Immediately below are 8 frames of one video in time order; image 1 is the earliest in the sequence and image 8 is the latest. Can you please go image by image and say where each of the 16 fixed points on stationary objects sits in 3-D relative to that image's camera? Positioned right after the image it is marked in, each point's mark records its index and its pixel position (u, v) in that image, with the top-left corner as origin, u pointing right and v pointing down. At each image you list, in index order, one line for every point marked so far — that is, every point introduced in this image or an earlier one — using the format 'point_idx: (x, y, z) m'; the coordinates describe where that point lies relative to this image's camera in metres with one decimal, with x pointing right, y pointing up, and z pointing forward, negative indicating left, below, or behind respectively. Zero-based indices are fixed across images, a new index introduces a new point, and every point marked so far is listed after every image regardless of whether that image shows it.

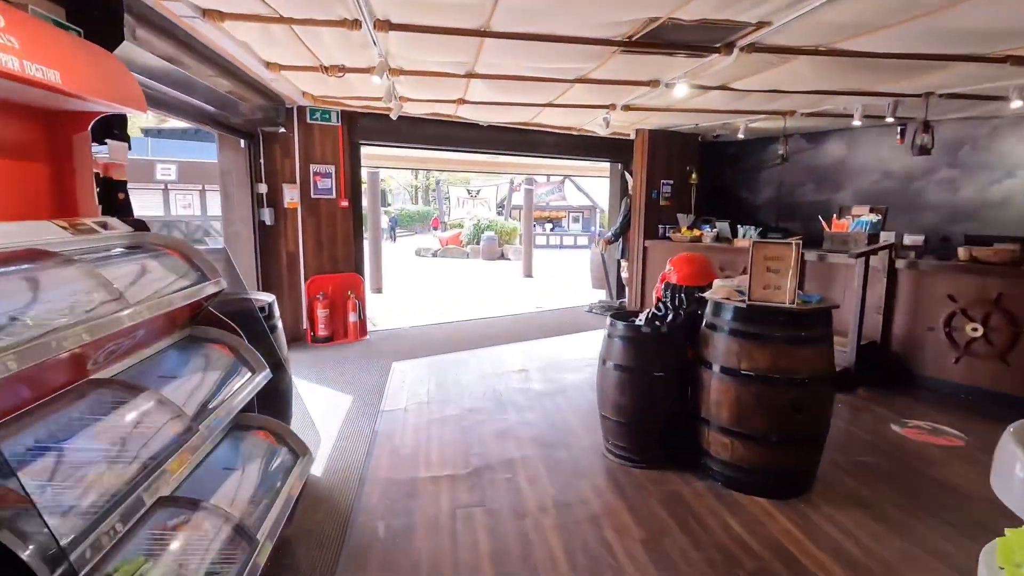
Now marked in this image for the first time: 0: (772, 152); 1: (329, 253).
0: (+3.1, +1.7, +6.5) m
1: (-1.8, +0.3, +5.4) m
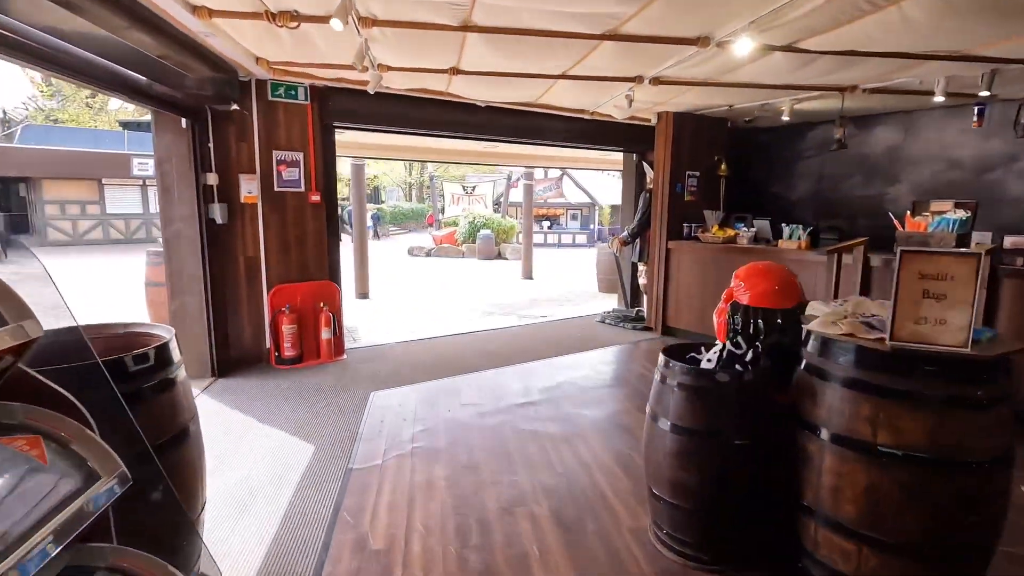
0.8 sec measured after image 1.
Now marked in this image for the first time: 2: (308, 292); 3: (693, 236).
0: (+3.2, +1.6, +5.6) m
1: (-1.8, +0.3, +4.5) m
2: (-1.7, 0.0, +4.5) m
3: (+1.8, +0.5, +5.4) m
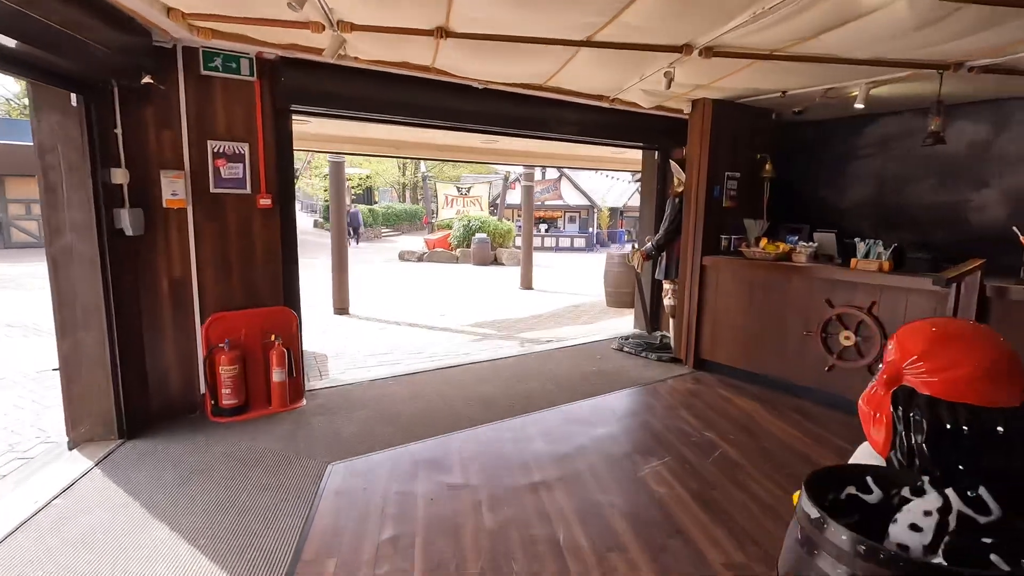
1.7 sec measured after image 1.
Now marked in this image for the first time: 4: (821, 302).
0: (+3.2, +1.4, +4.7) m
1: (-1.8, +0.1, +3.5) m
2: (-1.7, -0.2, +3.5) m
3: (+1.9, +0.3, +4.5) m
4: (+2.2, -0.1, +3.7) m
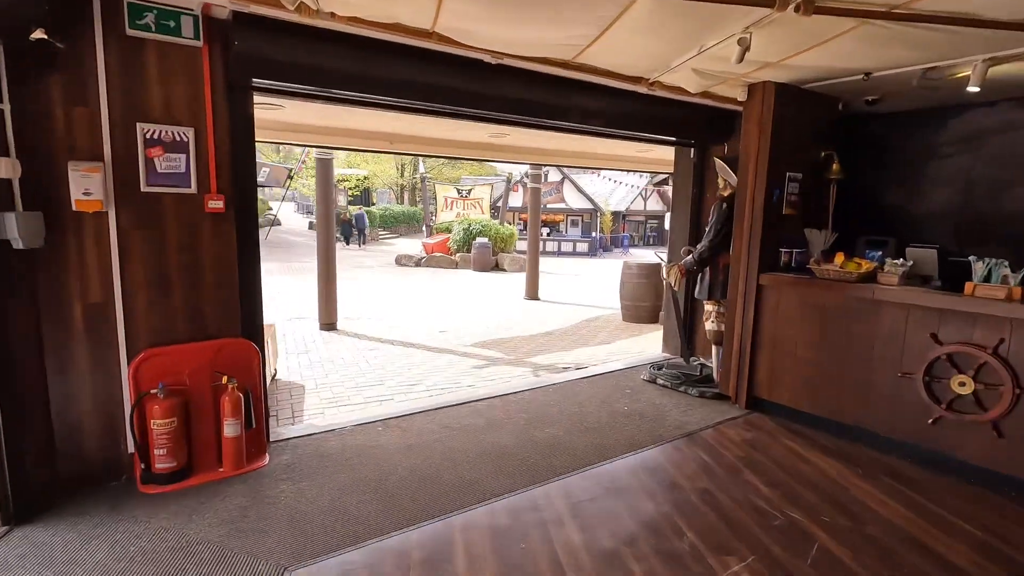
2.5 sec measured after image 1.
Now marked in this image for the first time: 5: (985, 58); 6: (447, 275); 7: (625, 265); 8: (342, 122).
0: (+3.3, +1.2, +3.9) m
1: (-1.7, -0.1, +2.7) m
2: (-1.6, -0.4, +2.7) m
3: (+2.0, +0.1, +3.7) m
4: (+2.3, -0.3, +3.0) m
5: (+2.5, +1.2, +2.8) m
6: (-1.7, +0.3, +13.8) m
7: (+1.6, +0.3, +7.5) m
8: (-1.5, +1.4, +4.6) m
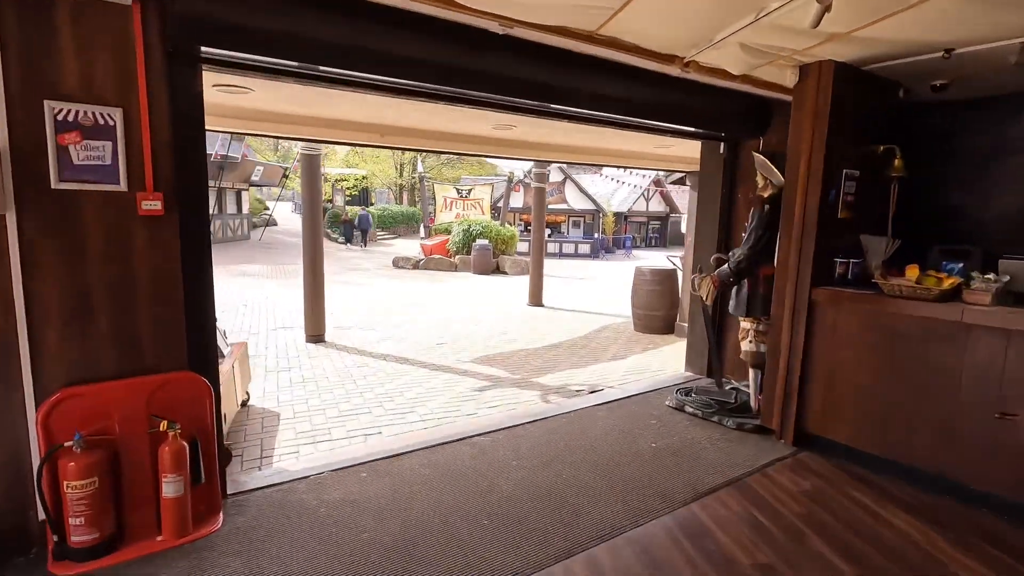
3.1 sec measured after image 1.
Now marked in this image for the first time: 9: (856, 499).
0: (+3.4, +1.1, +3.4) m
1: (-1.6, -0.2, +2.2) m
2: (-1.5, -0.5, +2.2) m
3: (+2.0, 0.0, +3.2) m
4: (+2.3, -0.4, +2.4) m
5: (+2.6, +1.1, +2.3) m
6: (-1.6, +0.2, +13.2) m
7: (+1.6, +0.2, +7.0) m
8: (-1.4, +1.3, +4.1) m
9: (+1.7, -1.1, +2.7) m
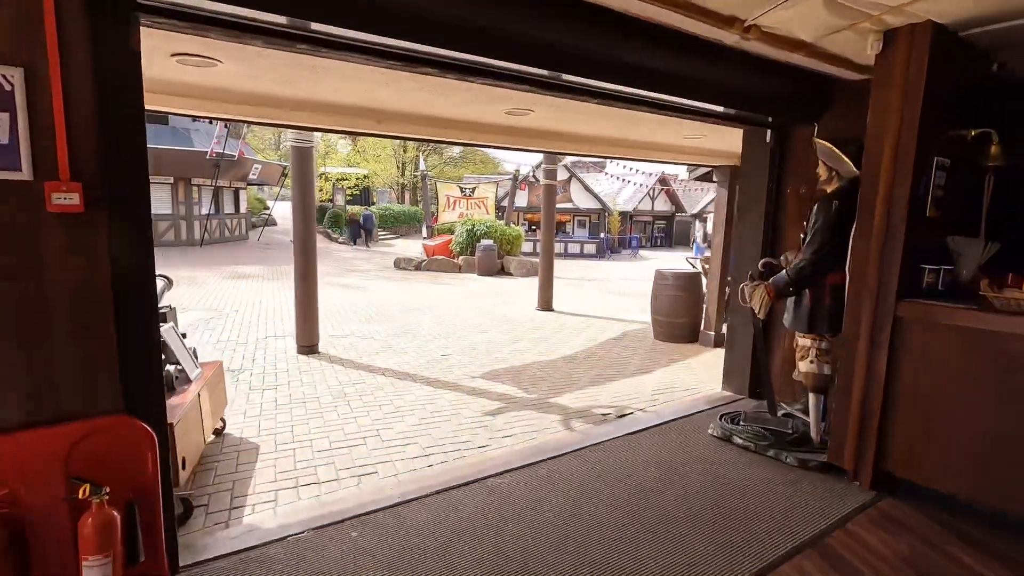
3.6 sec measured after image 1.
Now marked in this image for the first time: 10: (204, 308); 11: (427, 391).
0: (+3.5, +1.0, +2.8) m
1: (-1.5, -0.2, +1.6) m
2: (-1.4, -0.5, +1.6) m
3: (+2.1, 0.0, +2.6) m
4: (+2.4, -0.4, +1.9) m
5: (+2.7, +1.1, +1.7) m
6: (-1.5, +0.2, +12.7) m
7: (+1.8, +0.2, +6.4) m
8: (-1.3, +1.3, +3.5) m
9: (+1.9, -1.1, +2.2) m
10: (-4.6, -0.3, +7.9) m
11: (-0.7, -0.8, +4.2) m
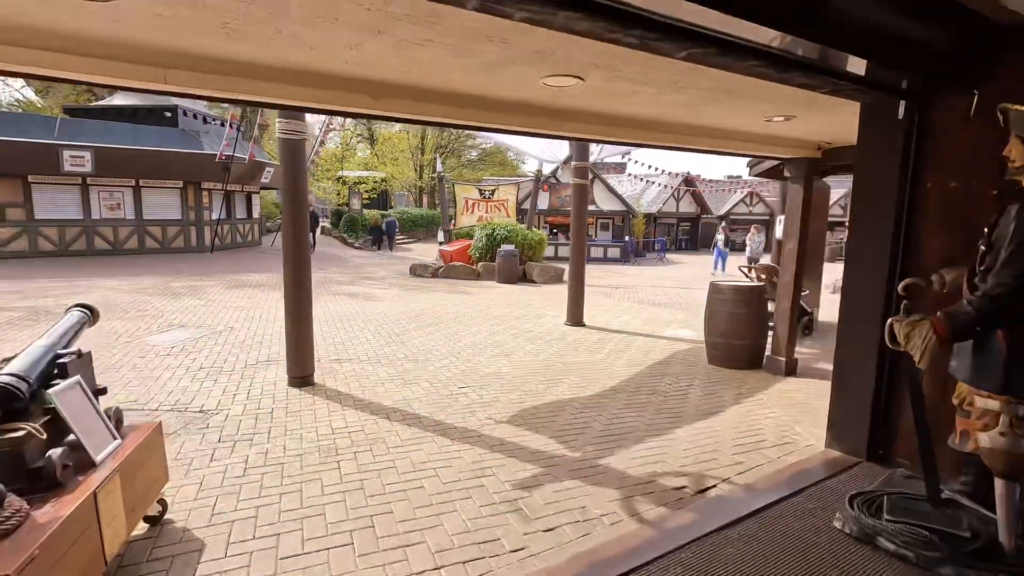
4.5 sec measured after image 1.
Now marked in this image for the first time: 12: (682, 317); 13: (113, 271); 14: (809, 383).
0: (+3.6, +0.9, +1.8) m
1: (-1.4, -0.4, +0.7) m
2: (-1.3, -0.7, +0.8) m
3: (+2.3, -0.2, +1.6) m
4: (+2.6, -0.6, +0.8) m
5: (+2.8, +0.9, +0.7) m
6: (-1.0, 0.0, +11.8) m
7: (+2.1, 0.0, +5.4) m
8: (-1.1, +1.1, +2.6) m
9: (+2.0, -1.3, +1.2) m
10: (-4.2, -0.5, +7.1) m
11: (-0.4, -1.0, +3.3) m
12: (+2.8, -0.5, +8.8) m
13: (-9.2, +0.4, +12.3) m
14: (+2.7, -0.9, +4.9) m
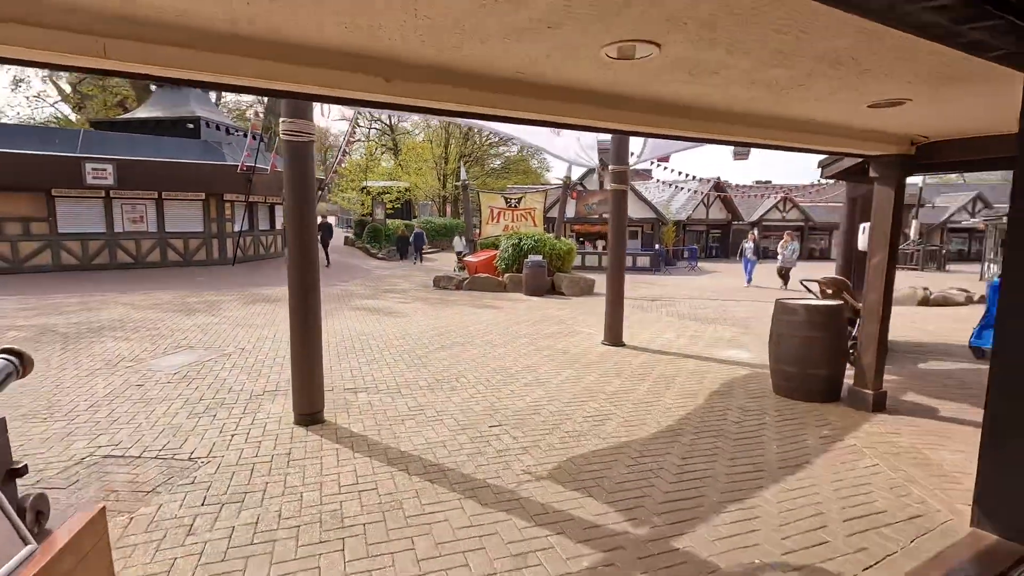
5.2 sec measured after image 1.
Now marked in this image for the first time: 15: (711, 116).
0: (+3.8, +0.8, +1.0) m
1: (-1.2, -0.5, +0.2) m
2: (-1.2, -0.8, +0.2) m
3: (+2.5, -0.3, +0.8) m
4: (+2.7, -0.7, +0.1) m
5: (+2.9, +0.8, 0.0) m
6: (-0.4, -0.3, +11.2) m
7: (+2.4, -0.2, +4.7) m
8: (-0.9, +1.0, +2.0) m
9: (+2.1, -1.4, +0.4) m
10: (-3.8, -0.7, +6.6) m
11: (-0.2, -1.1, +2.7) m
12: (+3.3, -0.7, +8.0) m
13: (-8.6, +0.1, +12.0) m
14: (+3.0, -1.0, +4.1) m
15: (+1.2, +1.1, +3.4) m
